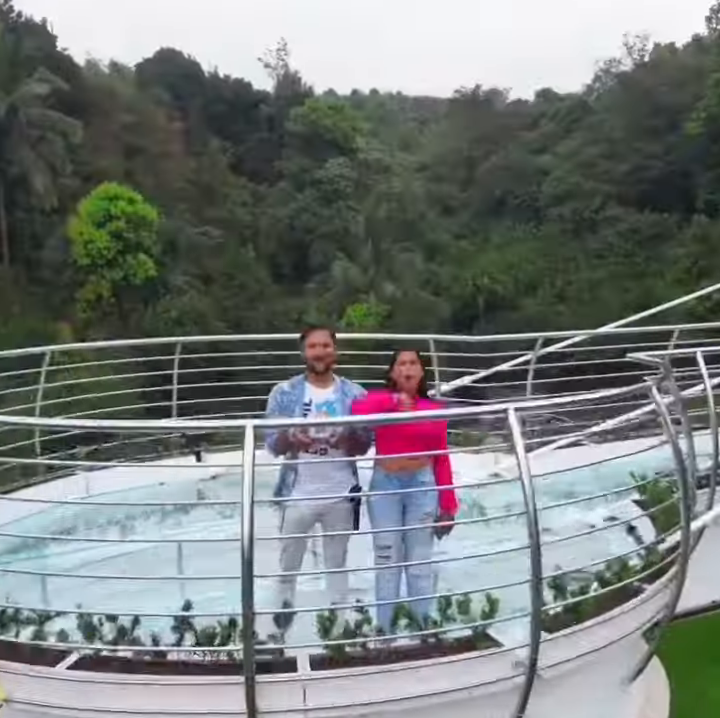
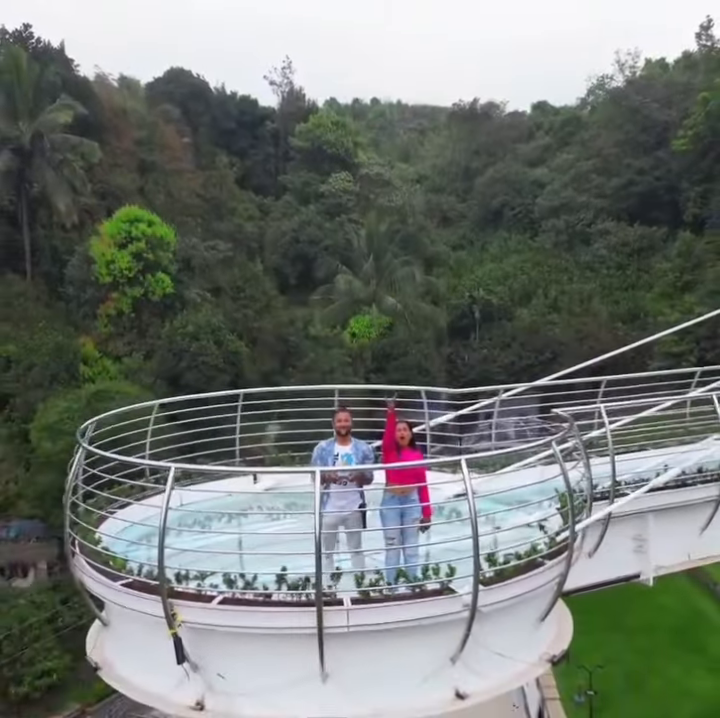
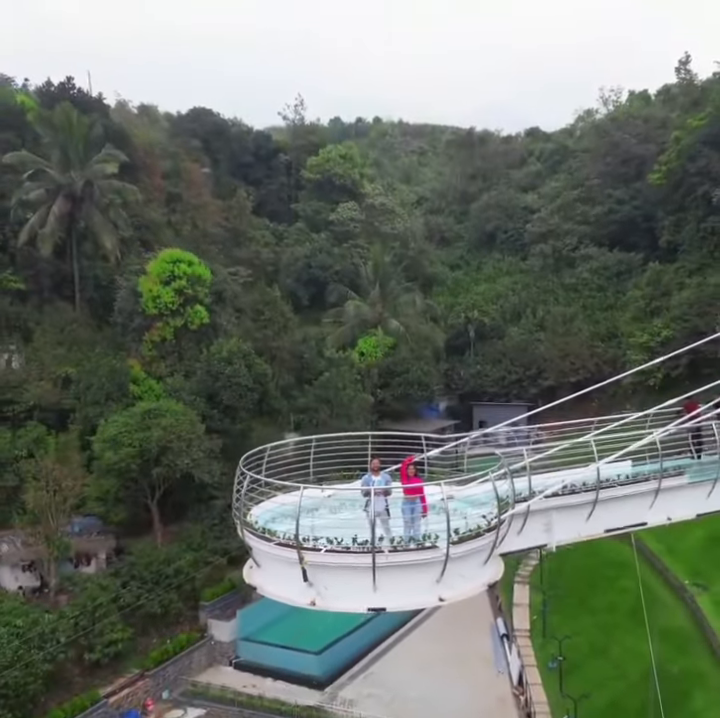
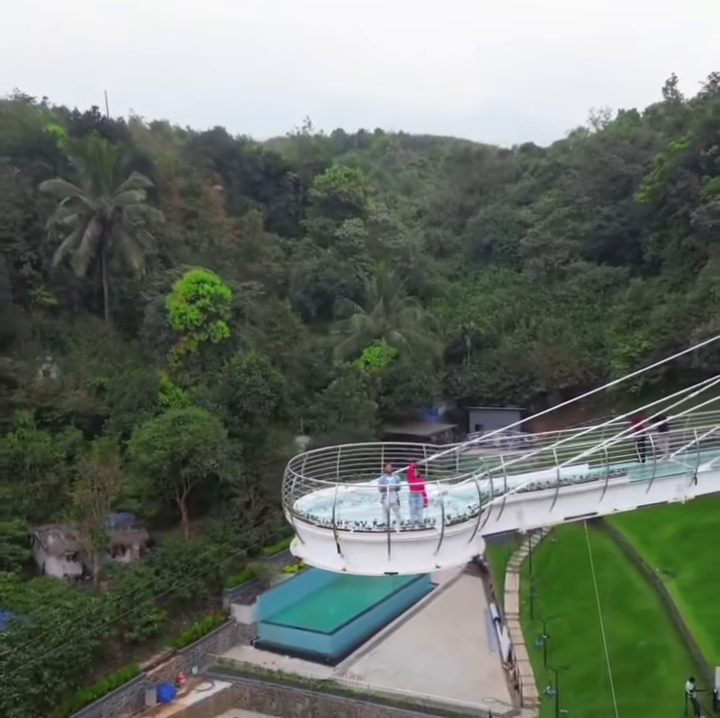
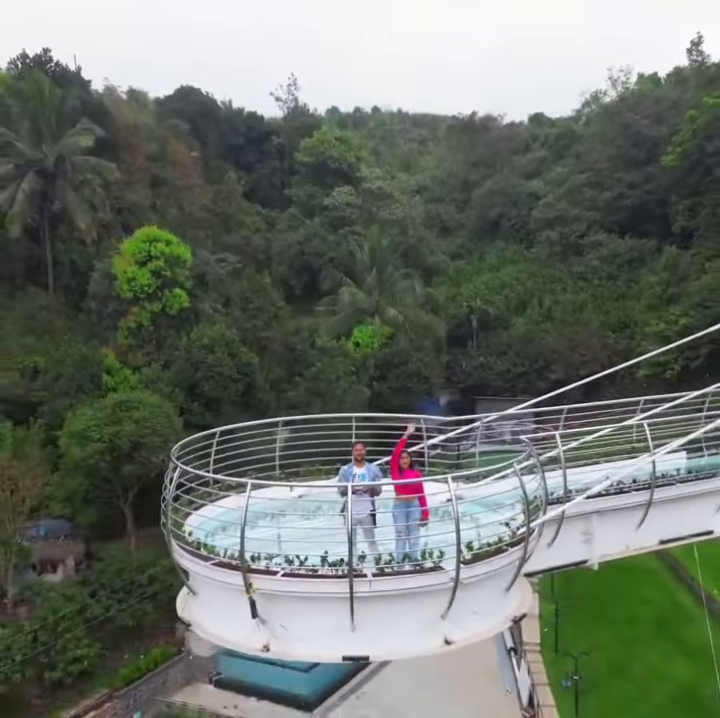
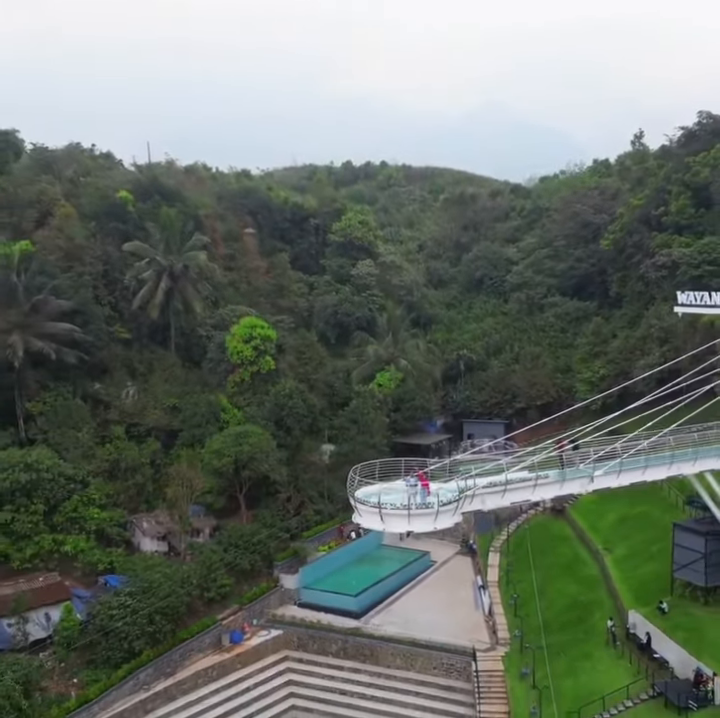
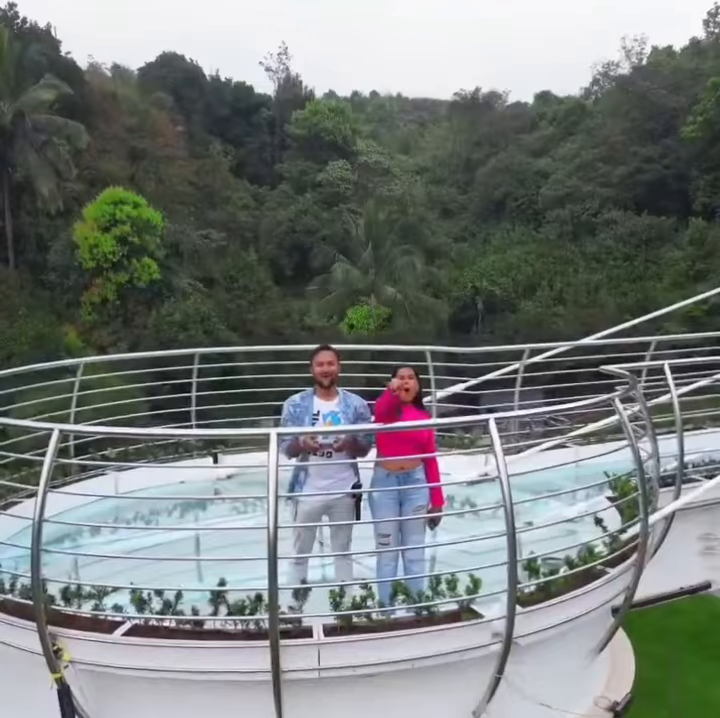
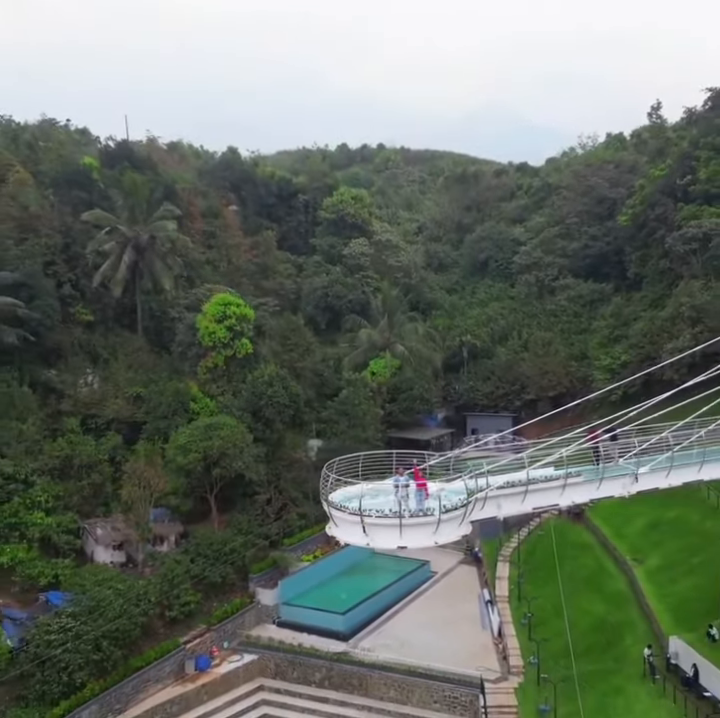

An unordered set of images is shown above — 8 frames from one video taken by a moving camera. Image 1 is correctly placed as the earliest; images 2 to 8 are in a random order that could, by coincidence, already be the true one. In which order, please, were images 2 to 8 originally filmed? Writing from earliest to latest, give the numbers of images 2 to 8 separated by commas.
7, 2, 5, 3, 4, 8, 6
